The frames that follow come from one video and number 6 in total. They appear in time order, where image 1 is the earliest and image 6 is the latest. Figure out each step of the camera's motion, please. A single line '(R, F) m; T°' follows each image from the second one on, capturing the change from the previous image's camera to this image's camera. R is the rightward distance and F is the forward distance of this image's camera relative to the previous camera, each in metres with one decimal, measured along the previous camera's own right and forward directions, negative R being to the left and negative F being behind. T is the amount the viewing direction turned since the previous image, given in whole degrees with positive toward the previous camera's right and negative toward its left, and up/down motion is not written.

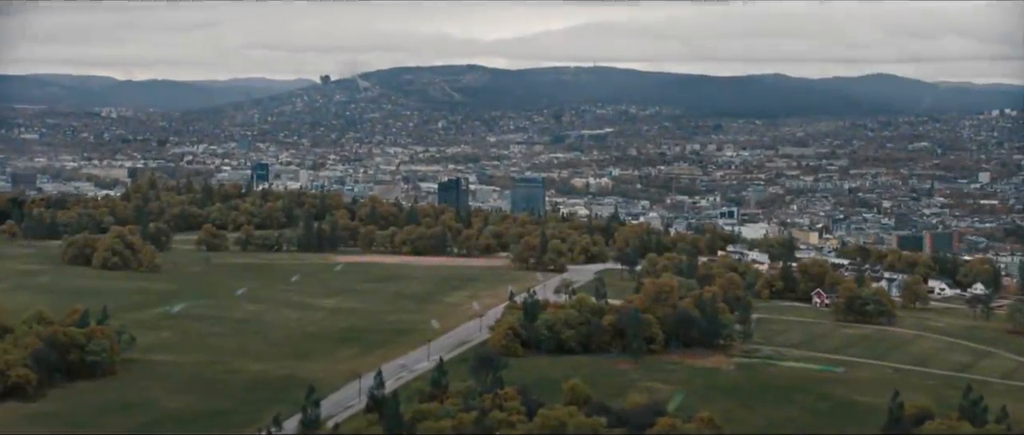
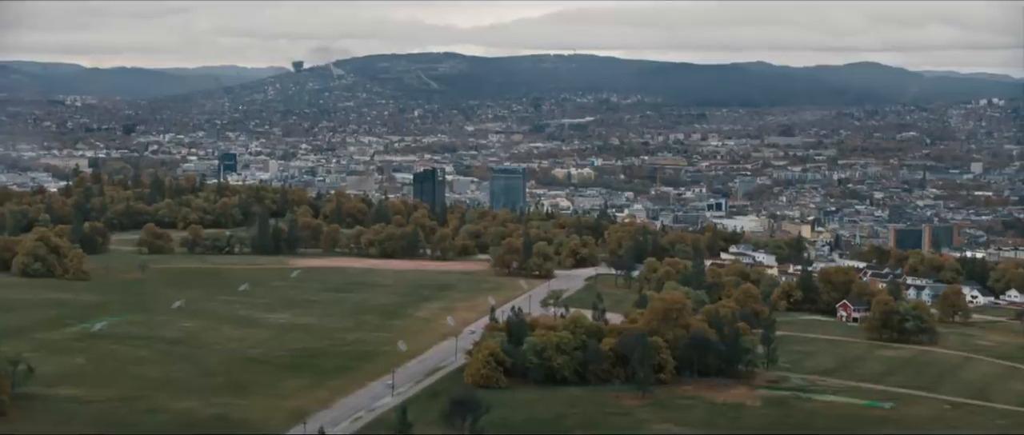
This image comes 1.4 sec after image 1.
(0.0, +1.4) m; +1°
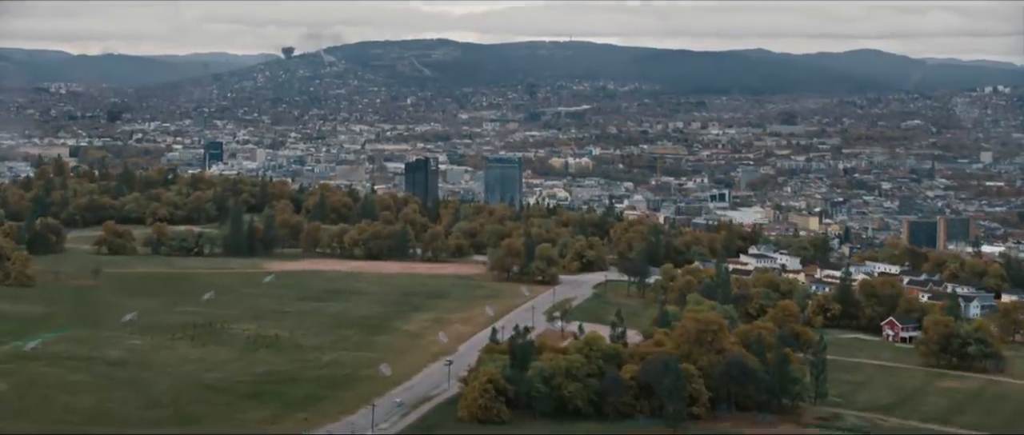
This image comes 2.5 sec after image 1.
(0.0, +1.2) m; 0°
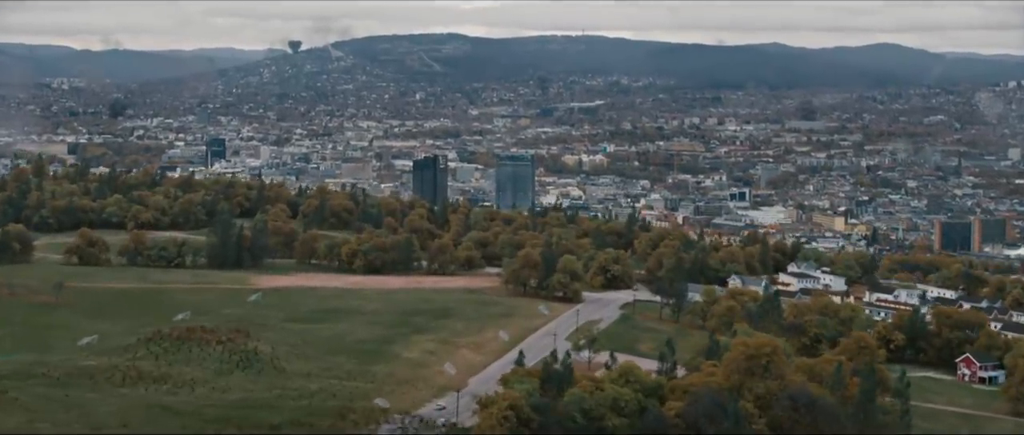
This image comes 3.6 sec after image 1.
(-0.1, +1.1) m; 0°
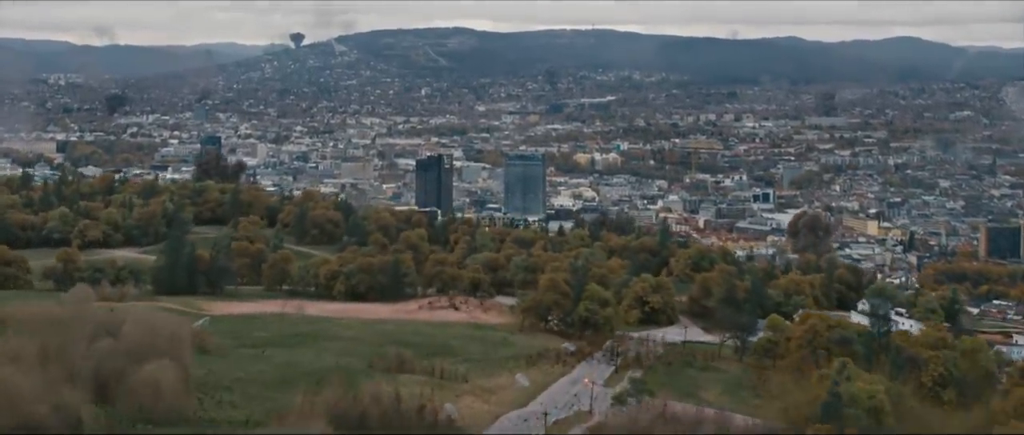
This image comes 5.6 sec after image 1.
(-0.1, +1.6) m; 0°
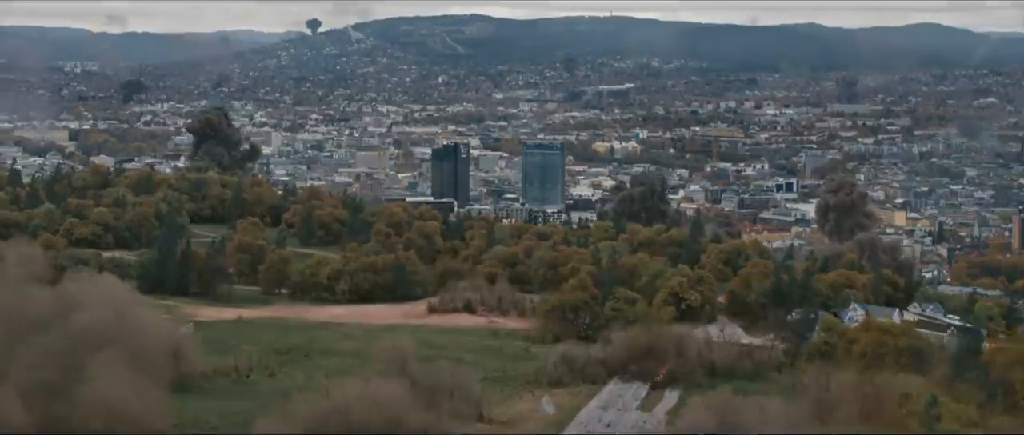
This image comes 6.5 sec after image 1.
(0.0, +0.5) m; -1°
